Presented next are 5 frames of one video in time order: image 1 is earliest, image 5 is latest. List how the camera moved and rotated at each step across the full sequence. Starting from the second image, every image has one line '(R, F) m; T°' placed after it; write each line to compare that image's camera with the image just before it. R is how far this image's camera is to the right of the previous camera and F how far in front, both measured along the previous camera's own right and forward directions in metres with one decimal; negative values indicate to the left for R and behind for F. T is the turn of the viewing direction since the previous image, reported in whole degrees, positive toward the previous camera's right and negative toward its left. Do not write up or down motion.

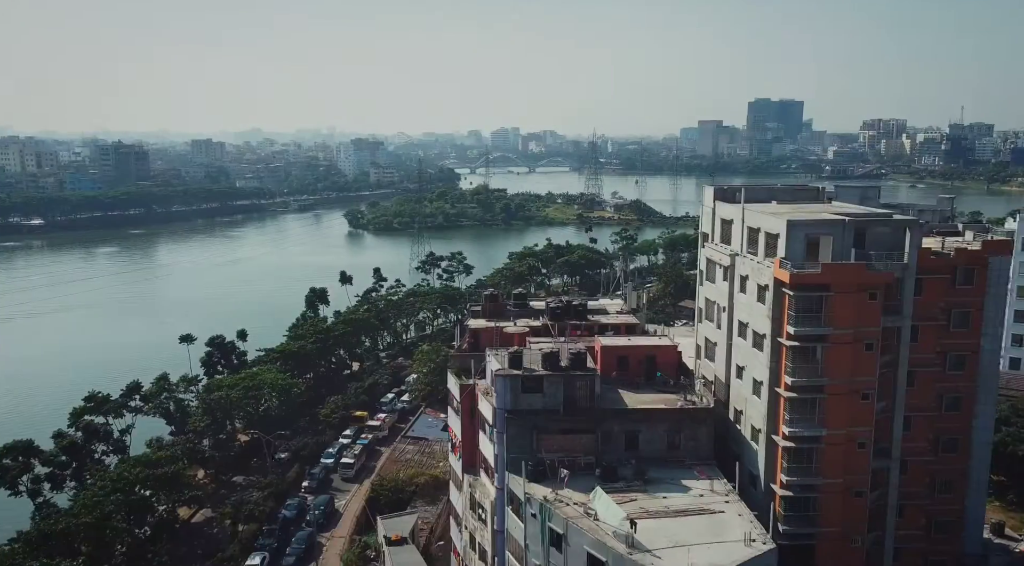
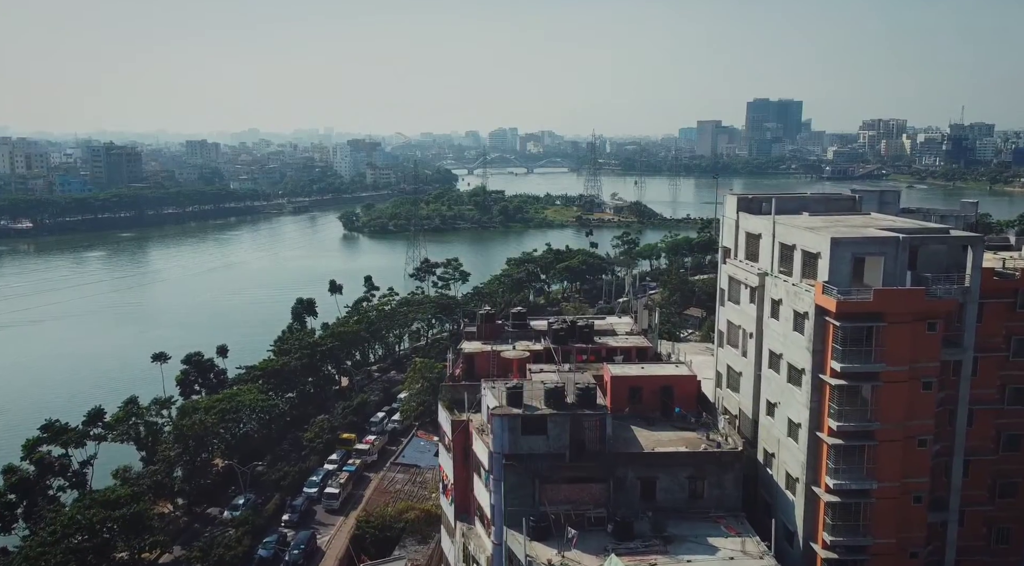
(0.0, +1.0) m; 0°
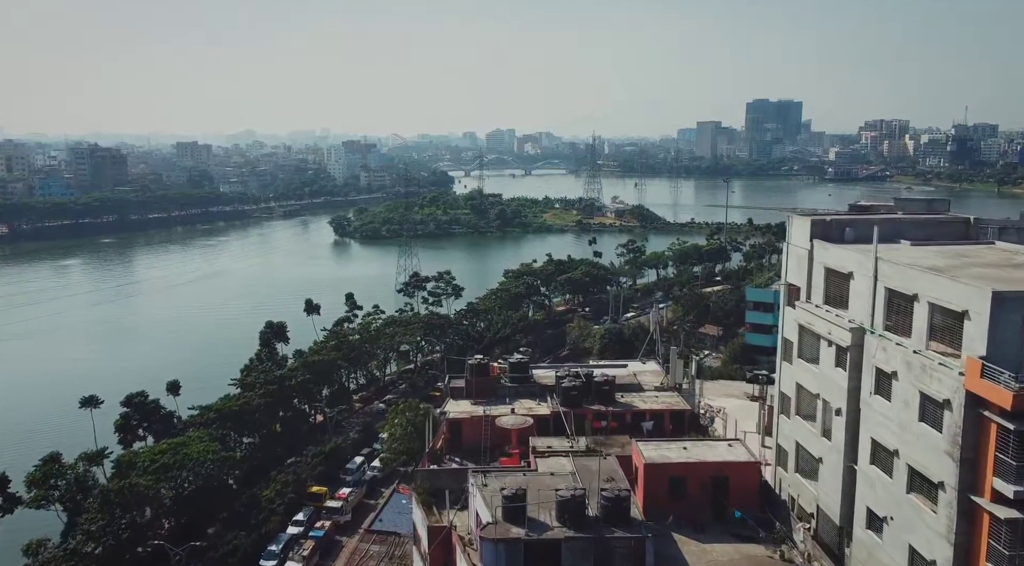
(0.0, +2.1) m; 0°
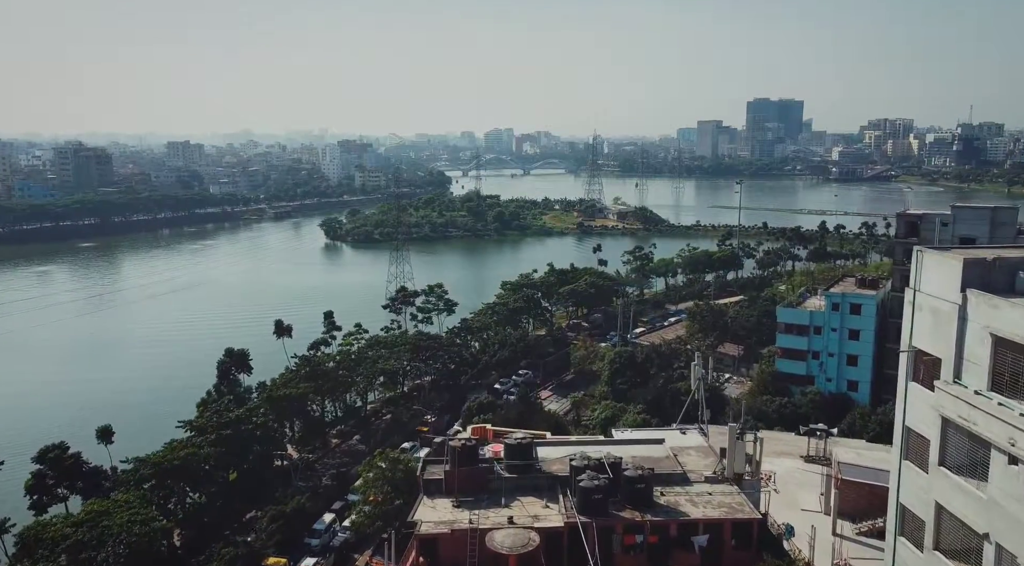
(0.0, +2.1) m; 0°
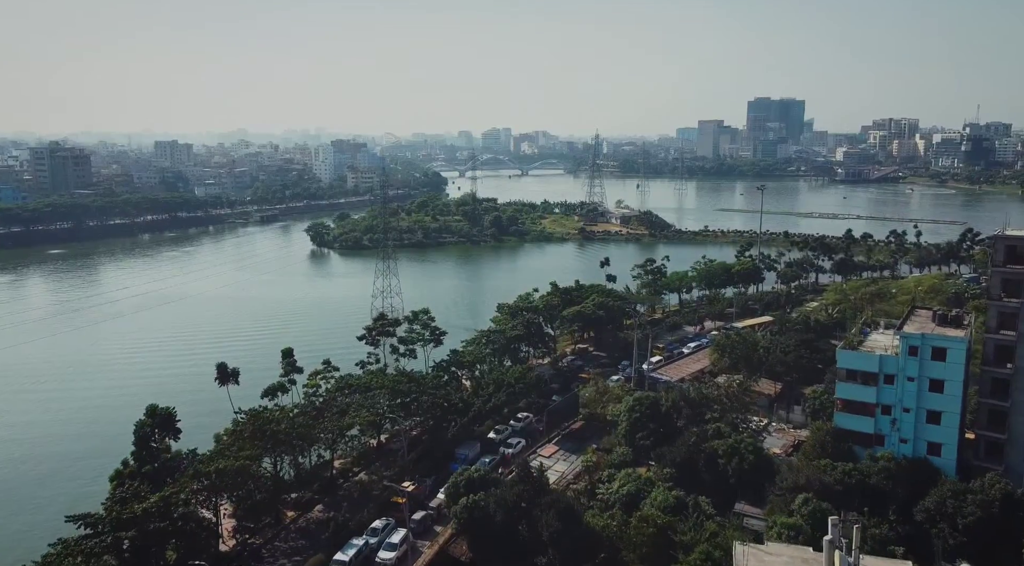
(0.0, +2.9) m; 0°
